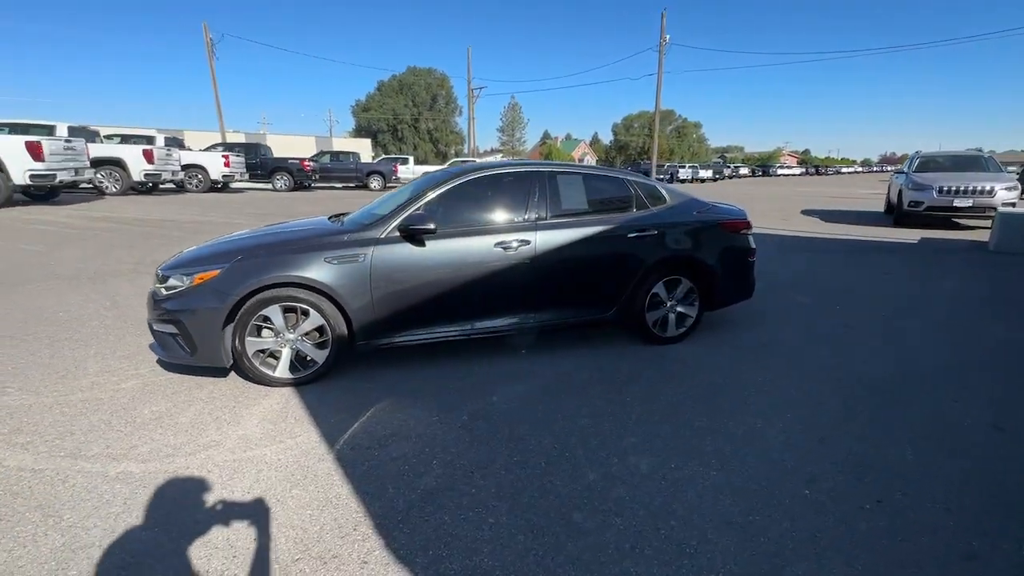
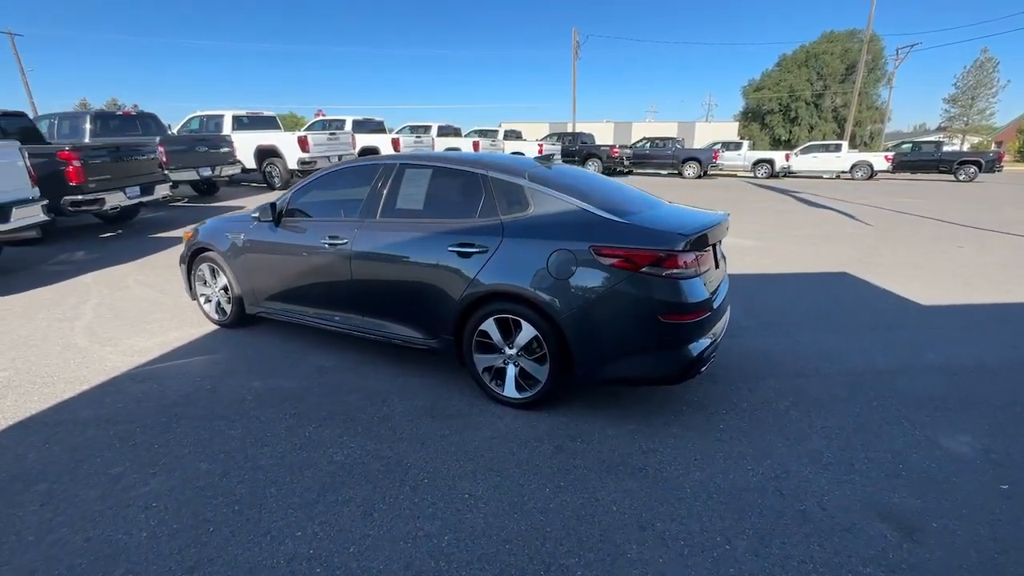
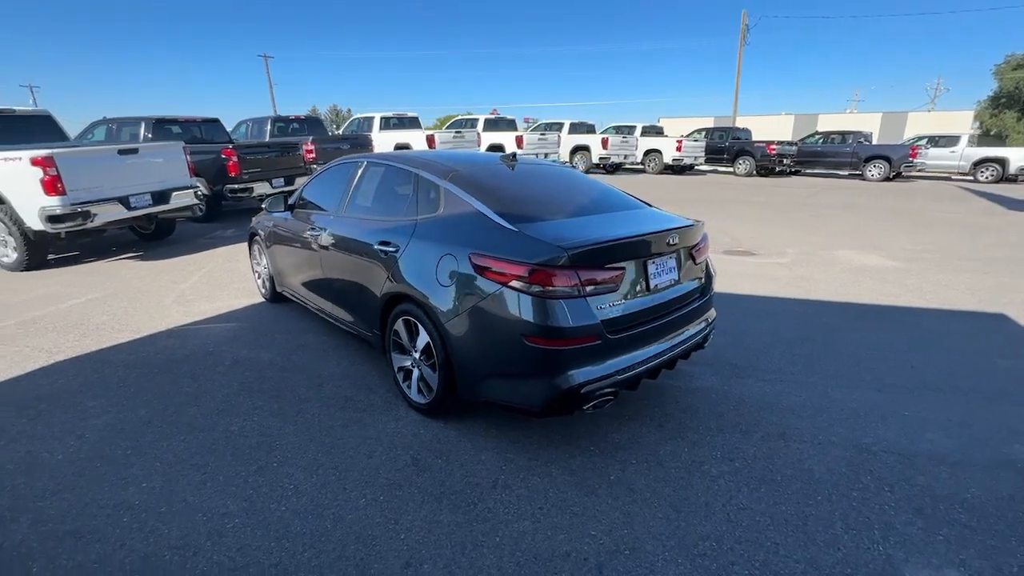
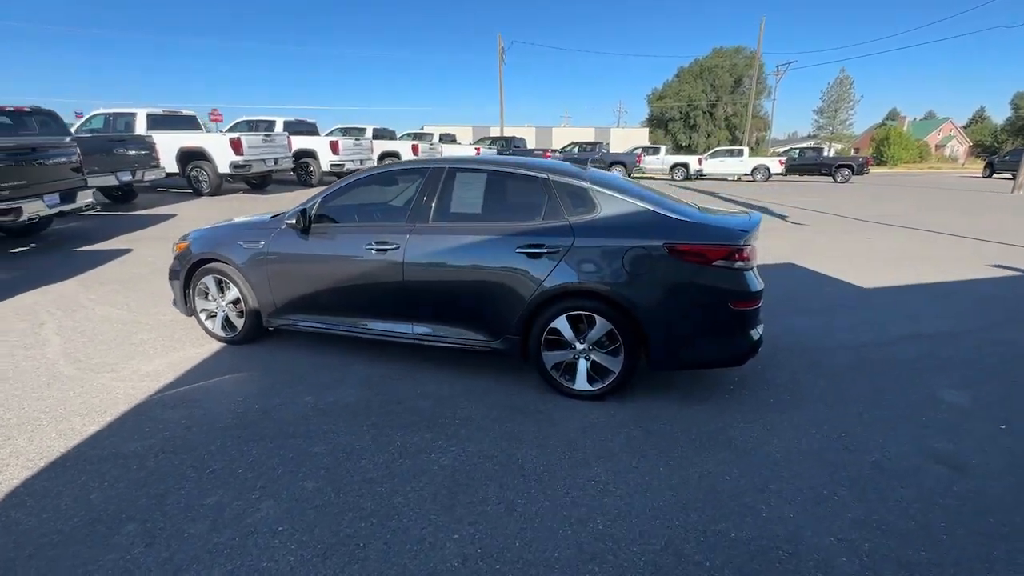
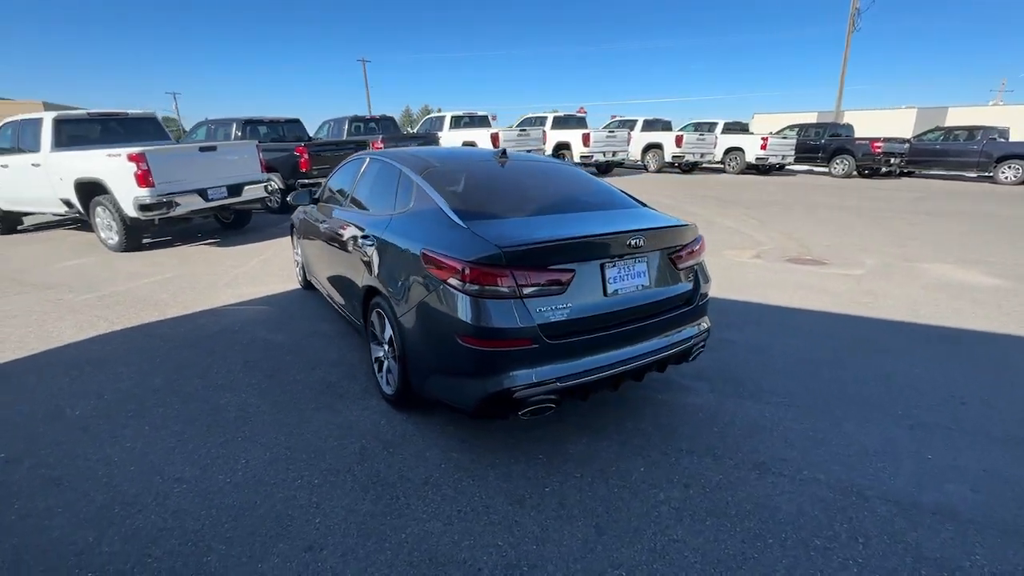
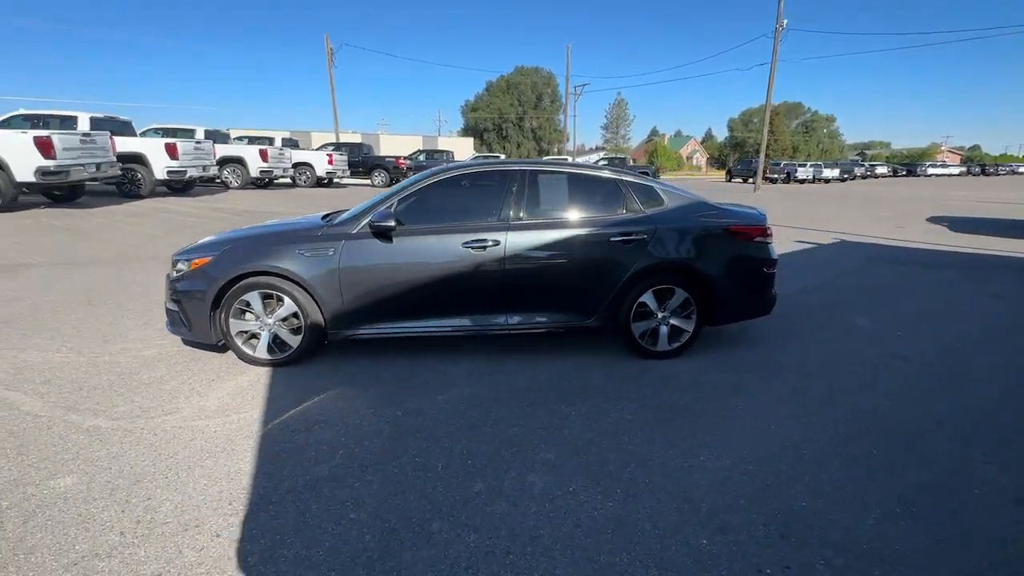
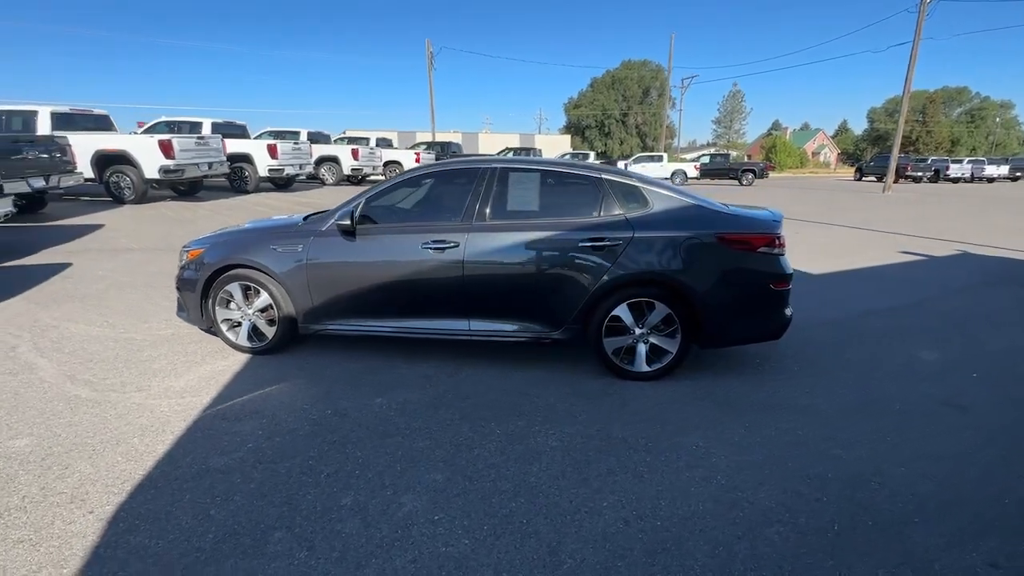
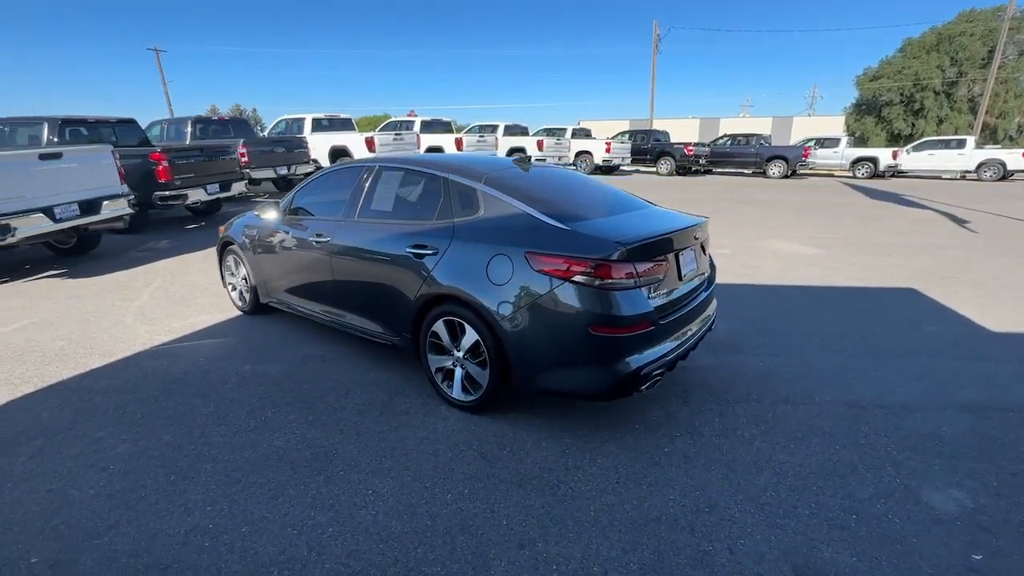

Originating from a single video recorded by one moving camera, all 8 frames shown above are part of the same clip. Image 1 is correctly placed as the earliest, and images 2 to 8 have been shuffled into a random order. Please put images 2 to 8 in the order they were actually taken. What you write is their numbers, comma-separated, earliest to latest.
6, 7, 4, 2, 8, 3, 5
